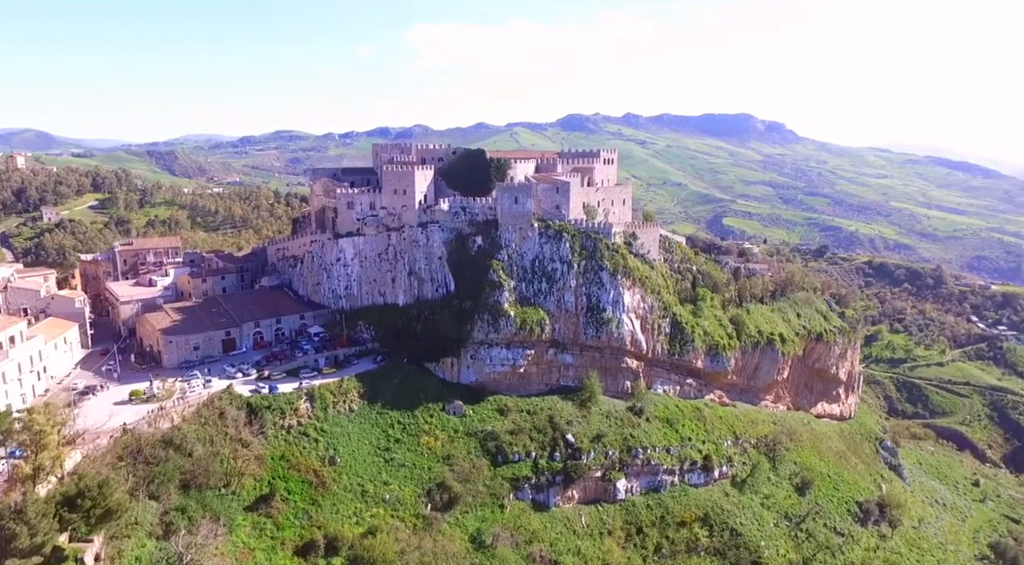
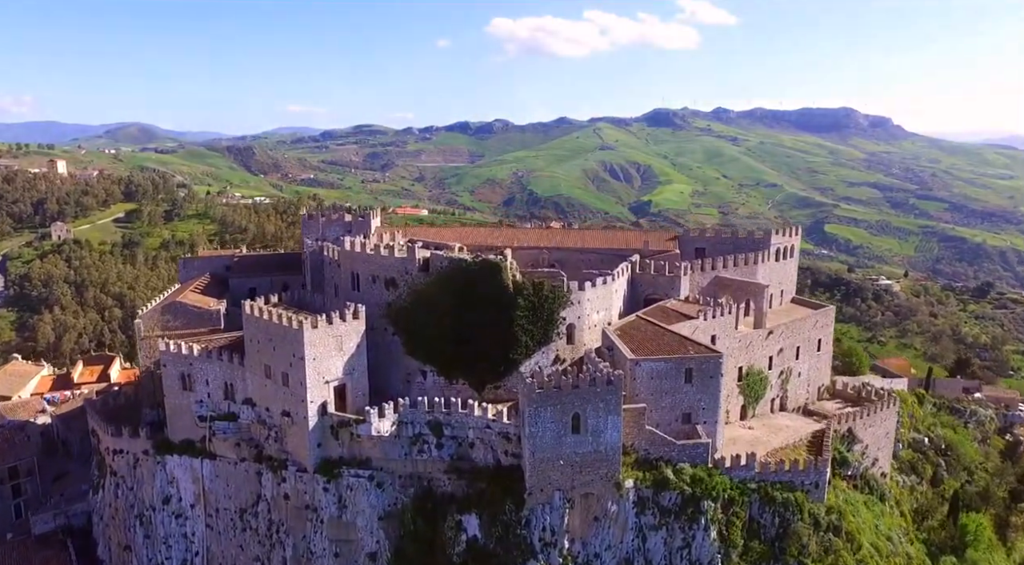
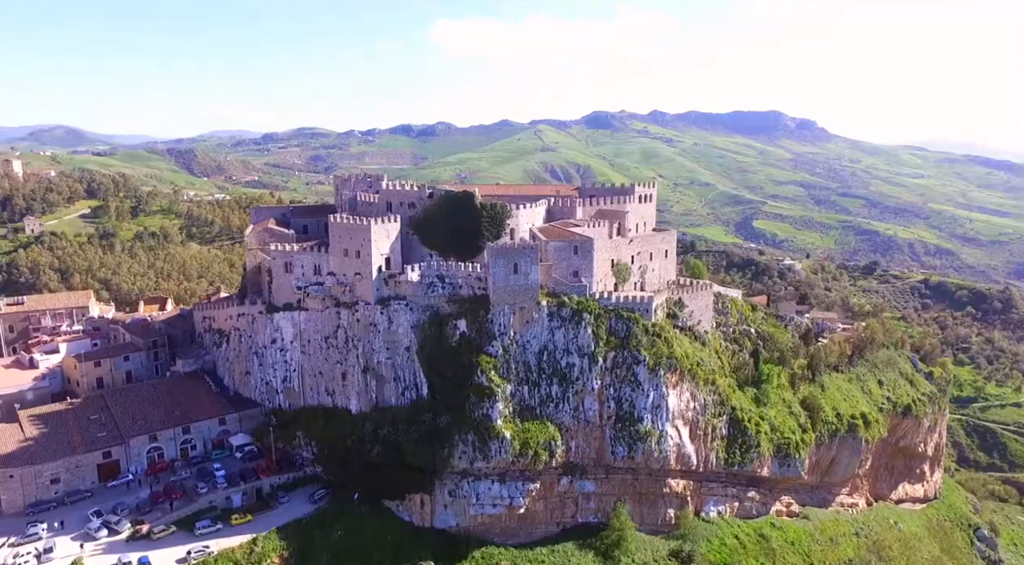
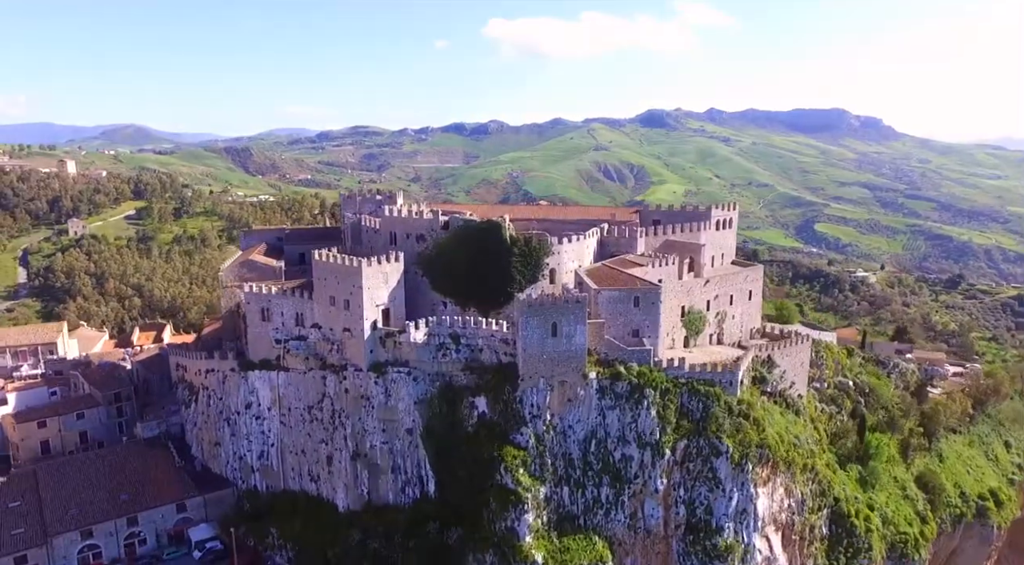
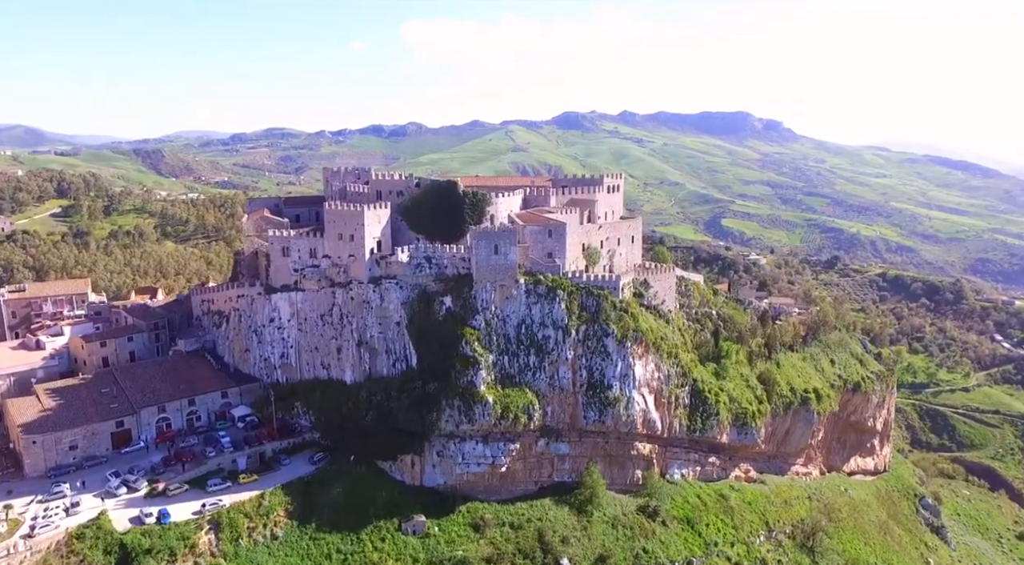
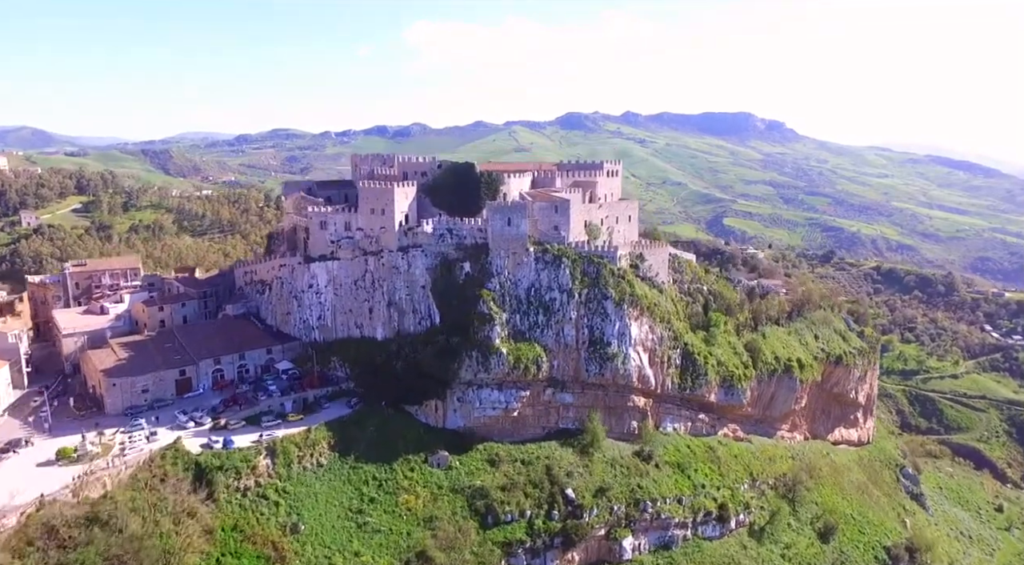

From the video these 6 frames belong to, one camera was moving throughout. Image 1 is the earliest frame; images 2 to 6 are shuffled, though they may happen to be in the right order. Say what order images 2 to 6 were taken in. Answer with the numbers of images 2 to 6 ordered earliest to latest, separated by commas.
6, 5, 3, 4, 2
